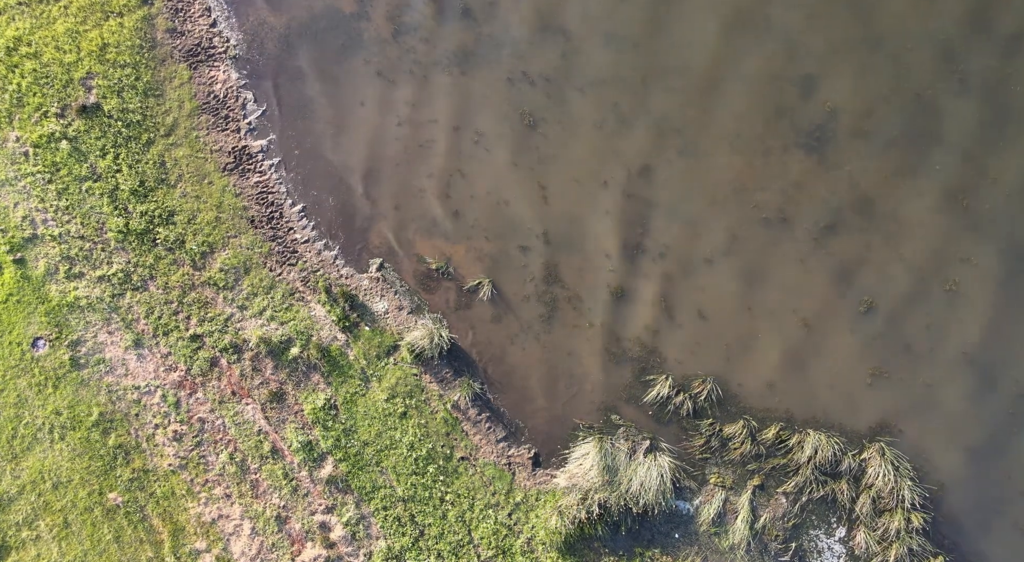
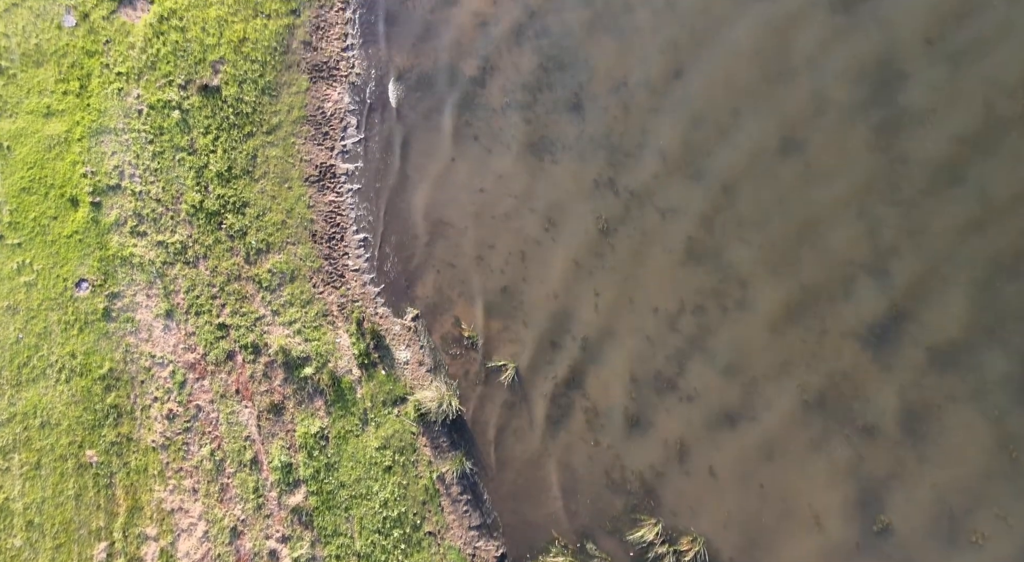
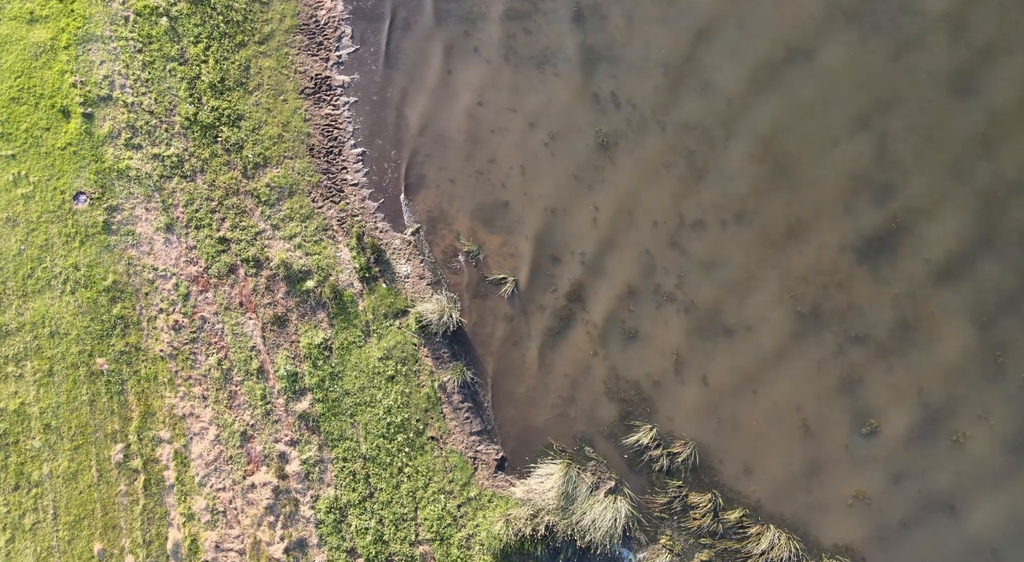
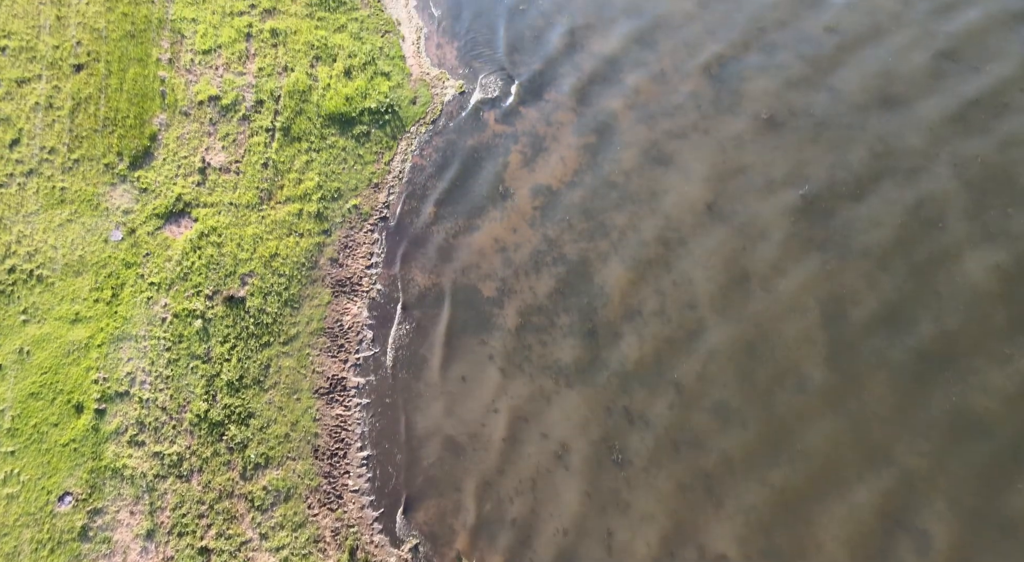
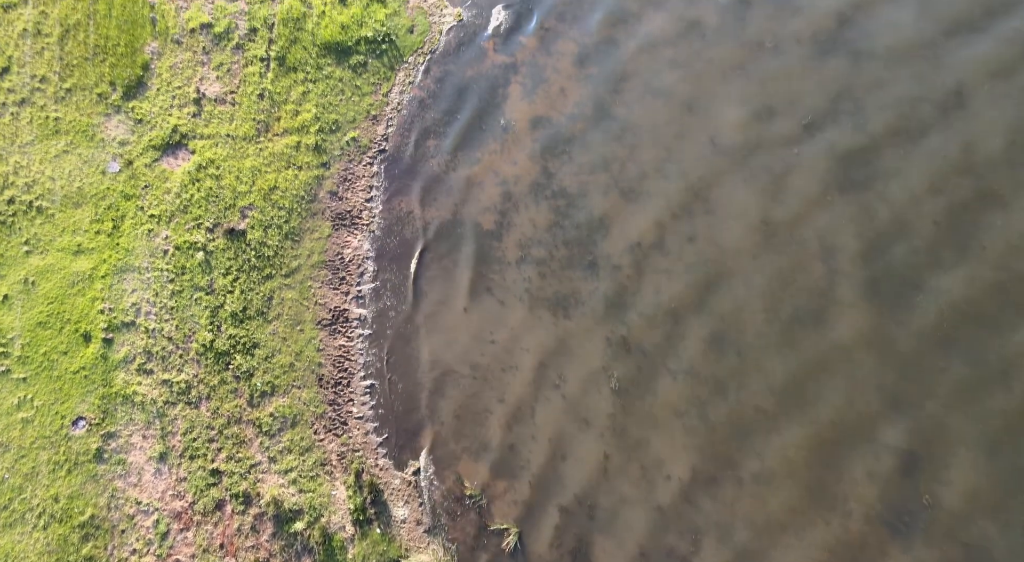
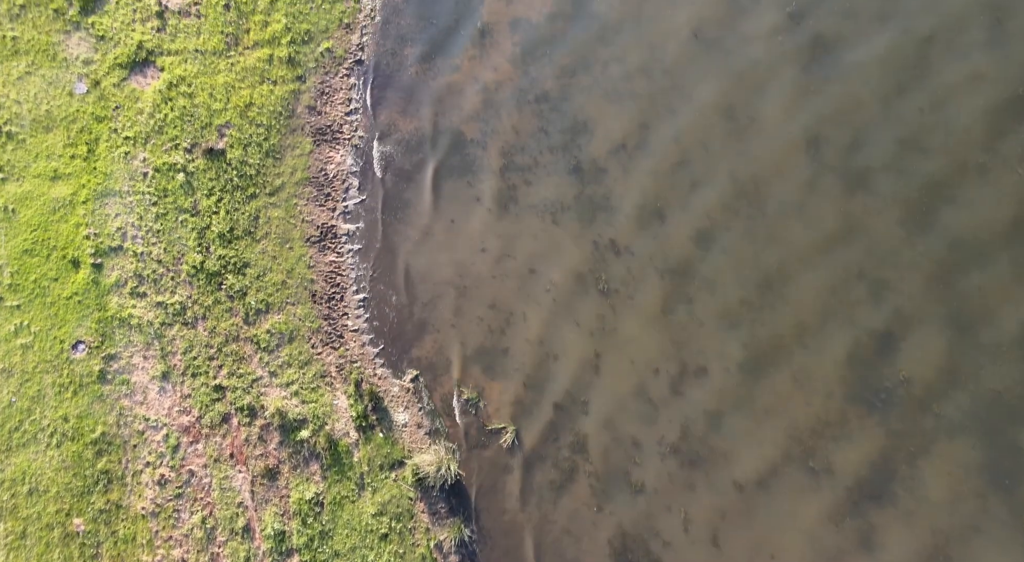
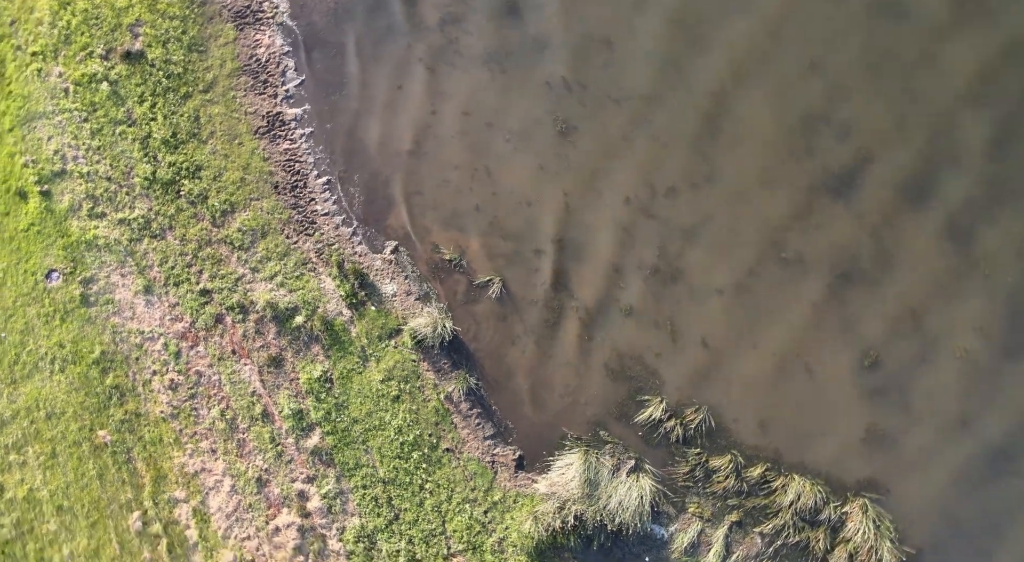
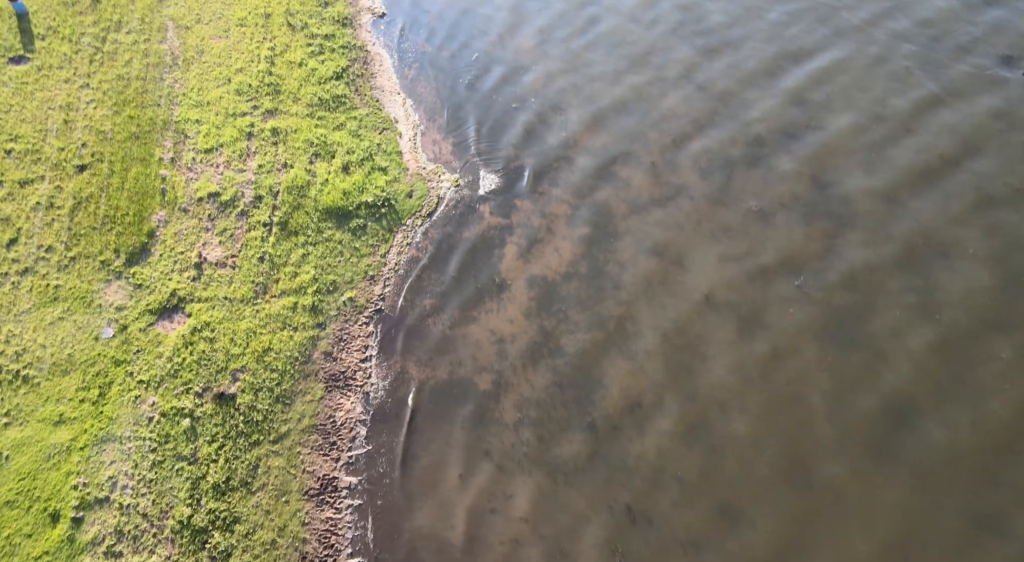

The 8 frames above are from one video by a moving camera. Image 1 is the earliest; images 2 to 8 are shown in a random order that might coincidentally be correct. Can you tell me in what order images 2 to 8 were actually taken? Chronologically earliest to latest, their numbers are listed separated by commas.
7, 3, 2, 6, 5, 4, 8
